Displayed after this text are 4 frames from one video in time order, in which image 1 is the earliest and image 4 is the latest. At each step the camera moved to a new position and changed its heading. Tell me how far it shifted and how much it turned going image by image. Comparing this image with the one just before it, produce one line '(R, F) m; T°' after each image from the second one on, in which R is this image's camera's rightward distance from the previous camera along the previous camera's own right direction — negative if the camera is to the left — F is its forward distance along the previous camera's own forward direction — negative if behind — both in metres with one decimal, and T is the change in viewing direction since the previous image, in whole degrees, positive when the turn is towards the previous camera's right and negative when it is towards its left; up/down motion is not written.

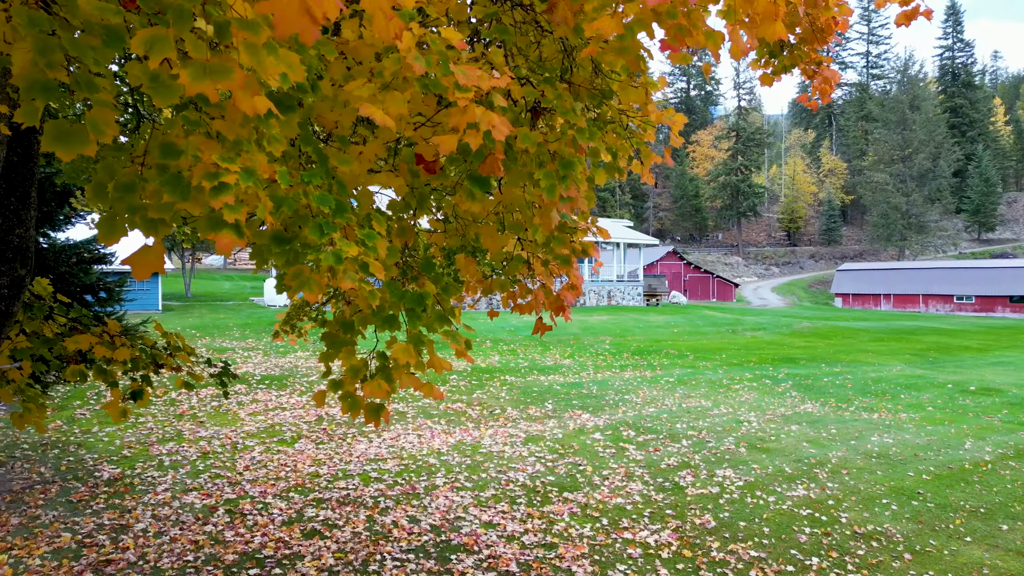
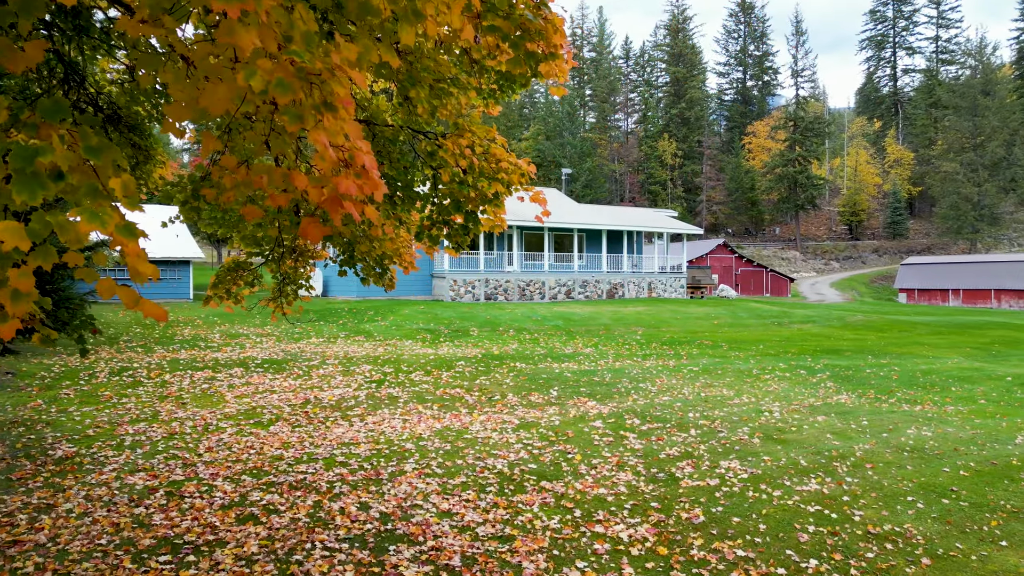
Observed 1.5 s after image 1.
(+0.9, +0.8) m; -4°
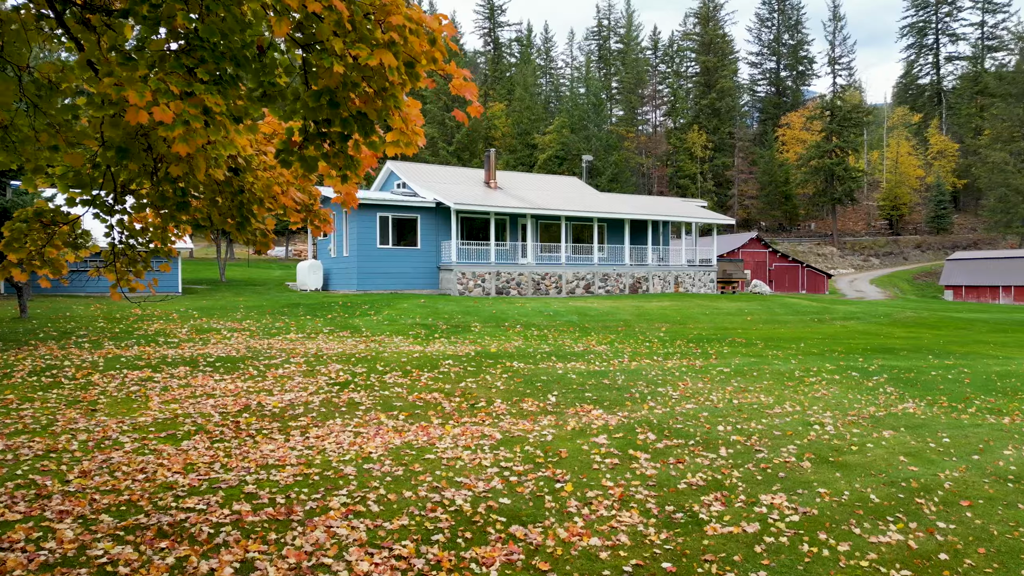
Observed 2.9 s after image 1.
(+0.5, +2.1) m; -2°
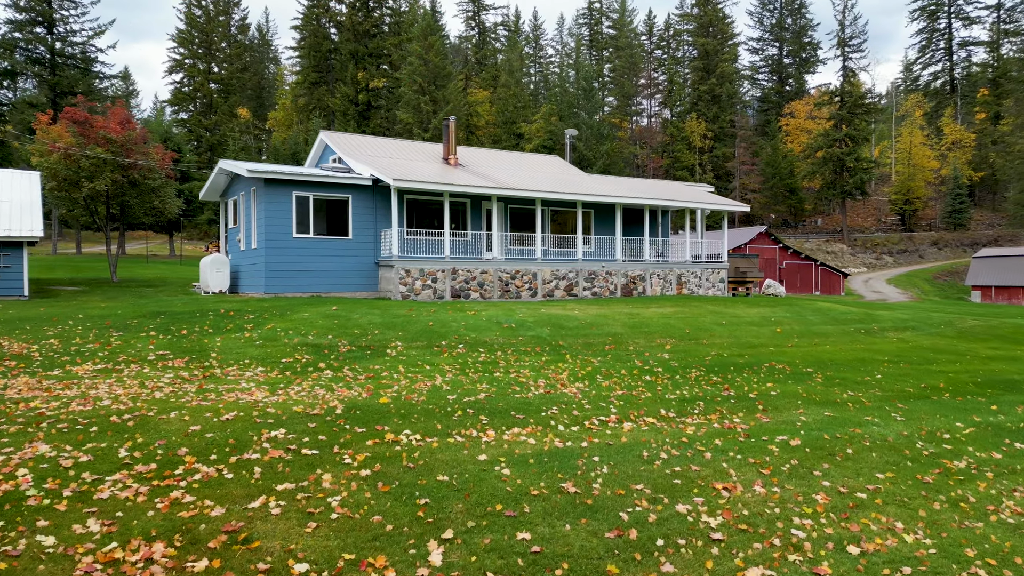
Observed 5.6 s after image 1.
(+0.9, +5.5) m; 0°
